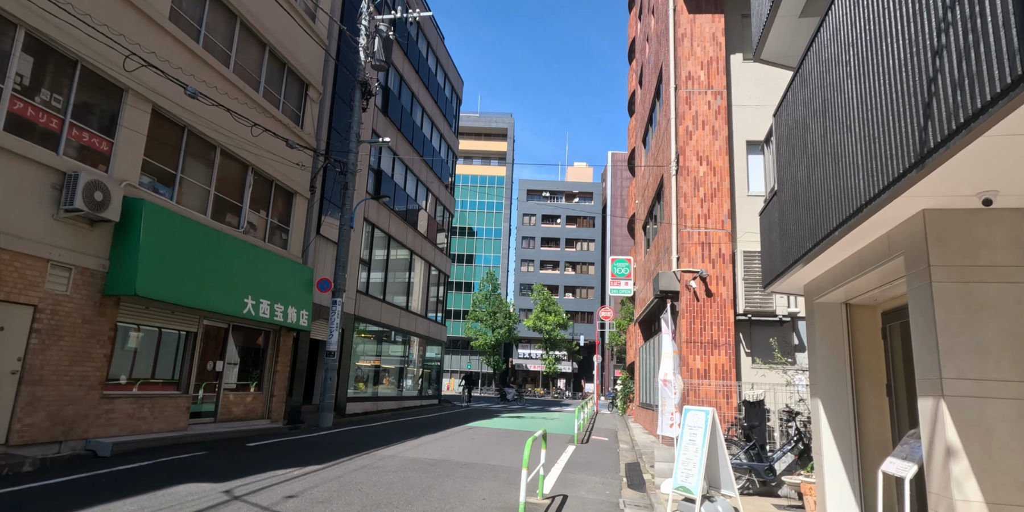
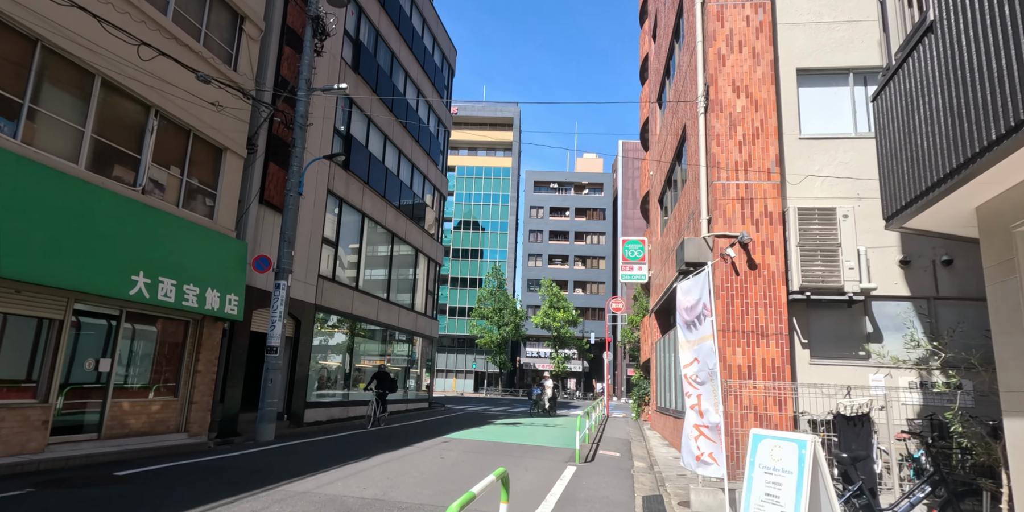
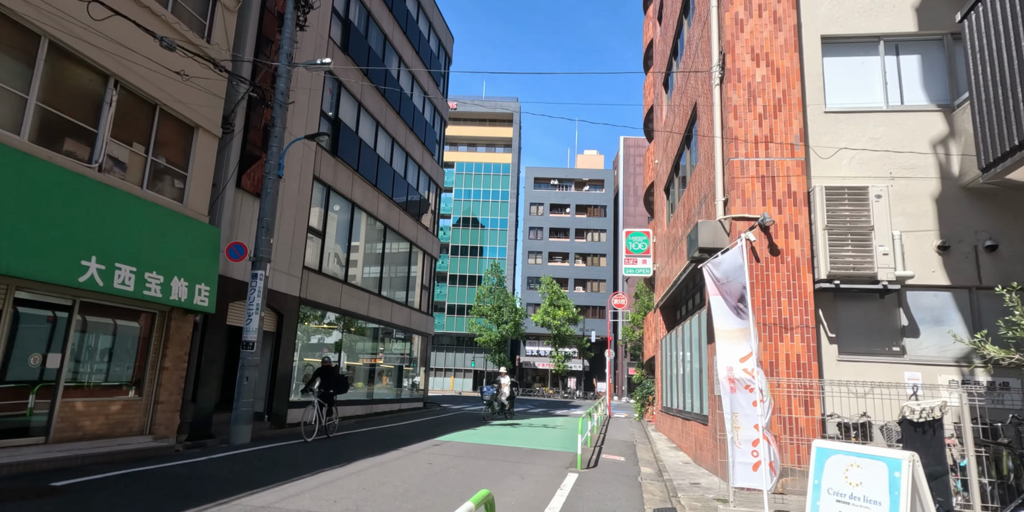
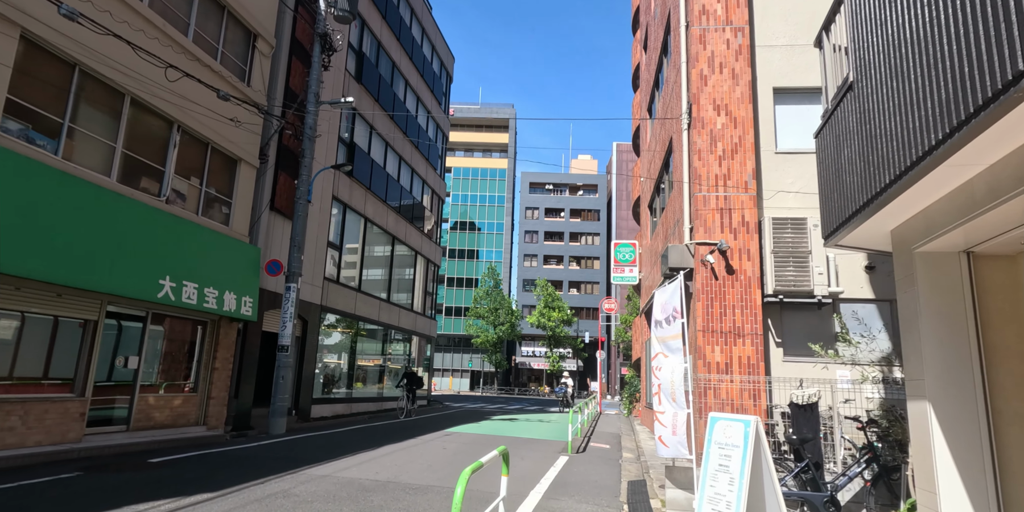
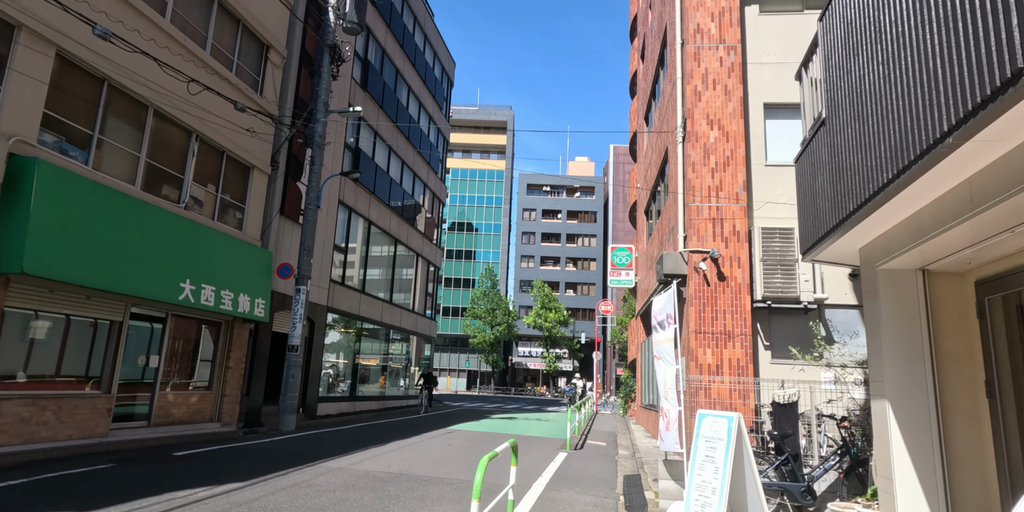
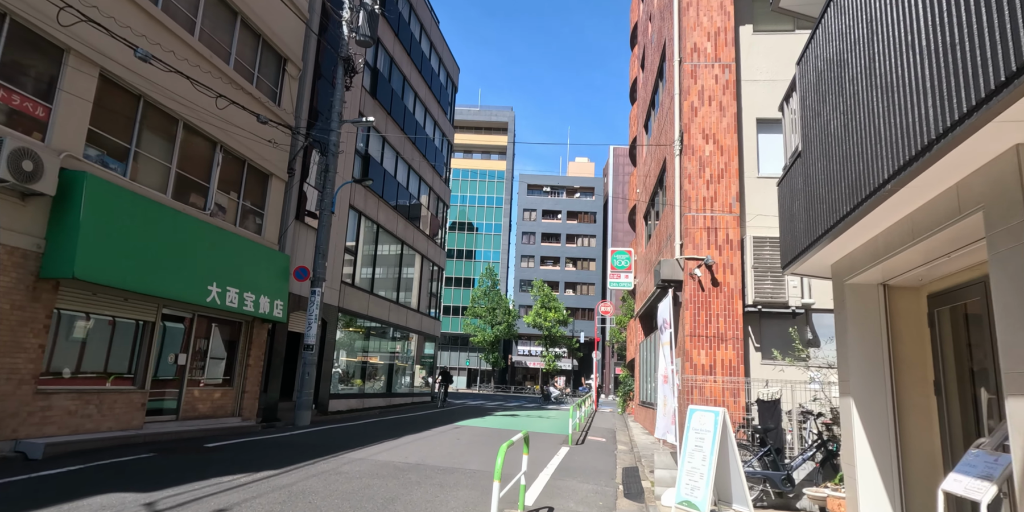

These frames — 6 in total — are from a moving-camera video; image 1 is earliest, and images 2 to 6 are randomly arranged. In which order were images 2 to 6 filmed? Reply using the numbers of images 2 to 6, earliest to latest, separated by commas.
6, 5, 4, 2, 3
